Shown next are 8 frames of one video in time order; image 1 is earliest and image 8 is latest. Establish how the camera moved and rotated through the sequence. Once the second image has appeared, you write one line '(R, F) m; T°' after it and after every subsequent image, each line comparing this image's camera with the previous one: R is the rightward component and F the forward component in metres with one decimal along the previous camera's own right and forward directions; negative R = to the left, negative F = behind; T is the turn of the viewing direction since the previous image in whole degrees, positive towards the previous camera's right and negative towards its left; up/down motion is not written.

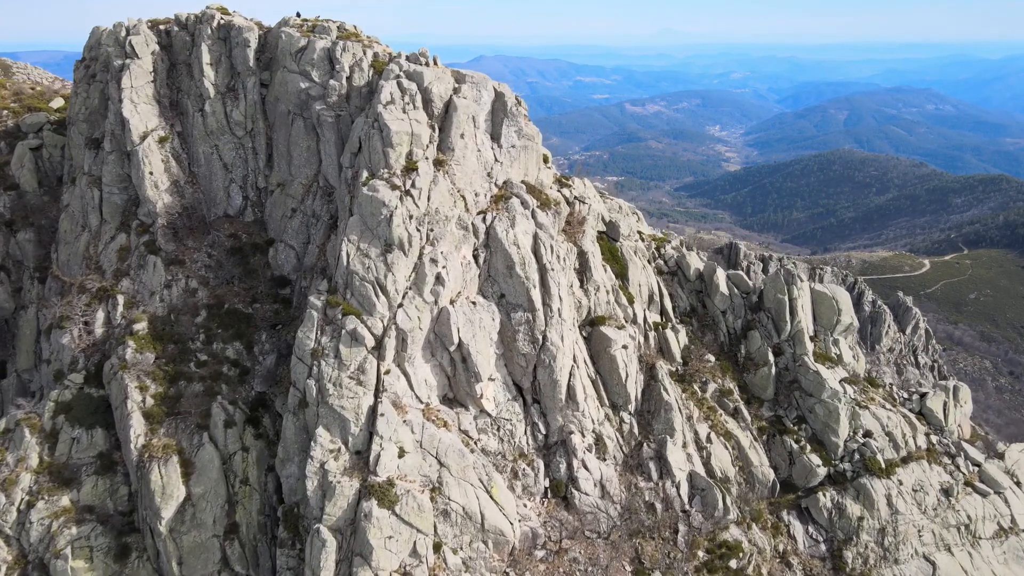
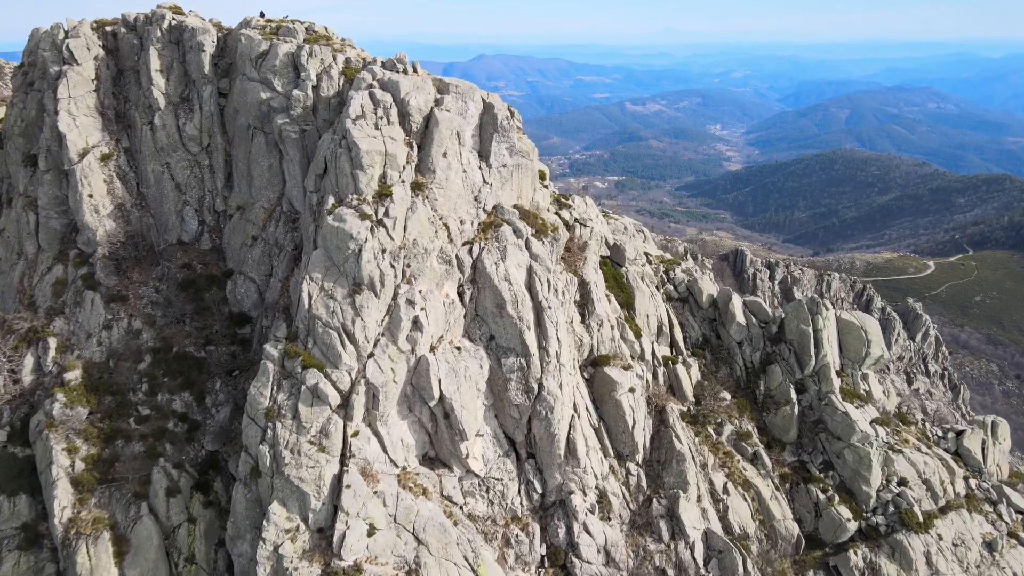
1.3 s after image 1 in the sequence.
(+0.6, +6.8) m; 0°
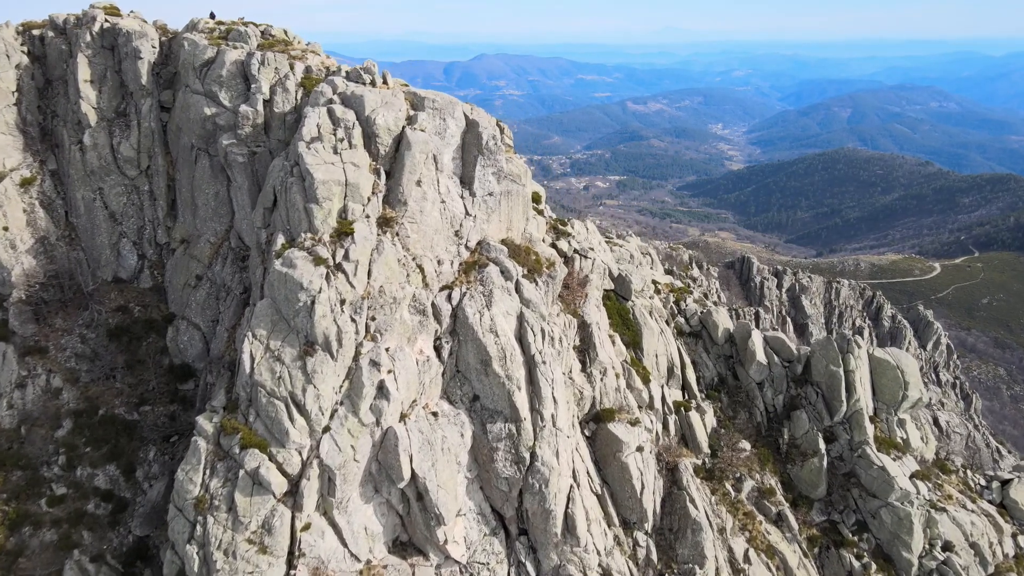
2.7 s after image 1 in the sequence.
(+0.7, +7.1) m; 0°
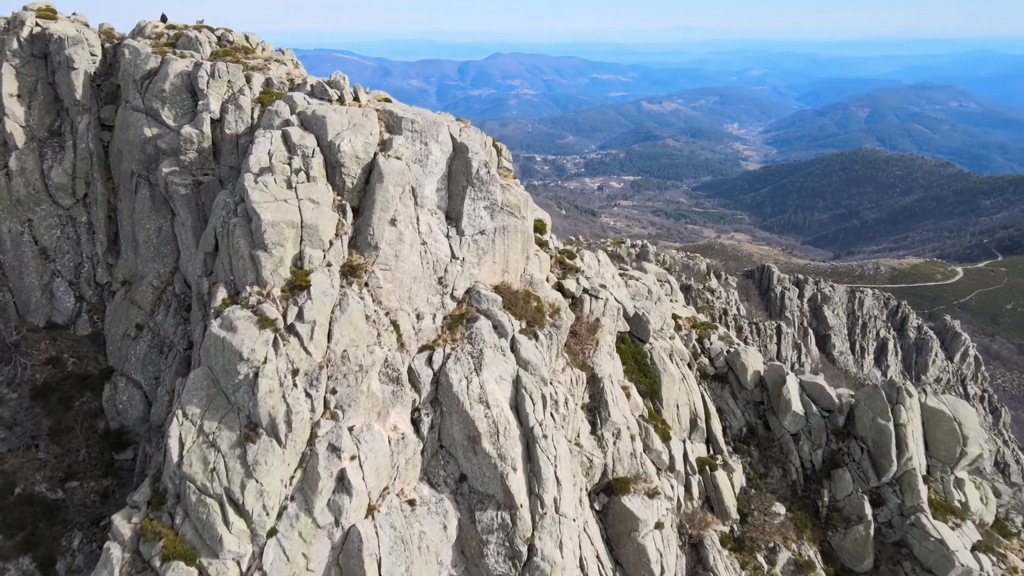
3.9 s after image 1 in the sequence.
(+0.8, +6.6) m; -1°
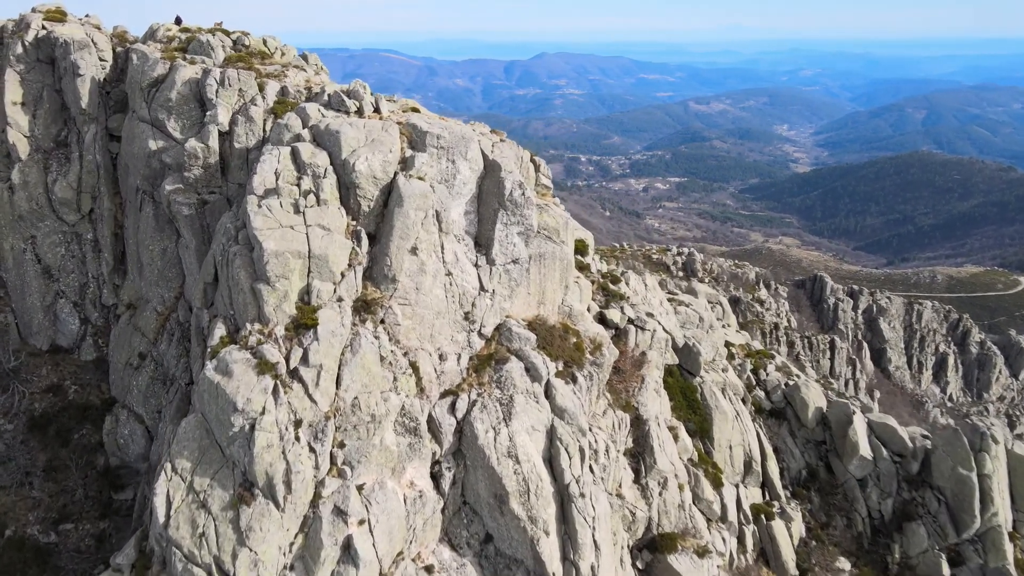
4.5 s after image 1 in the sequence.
(+0.2, +3.8) m; -3°
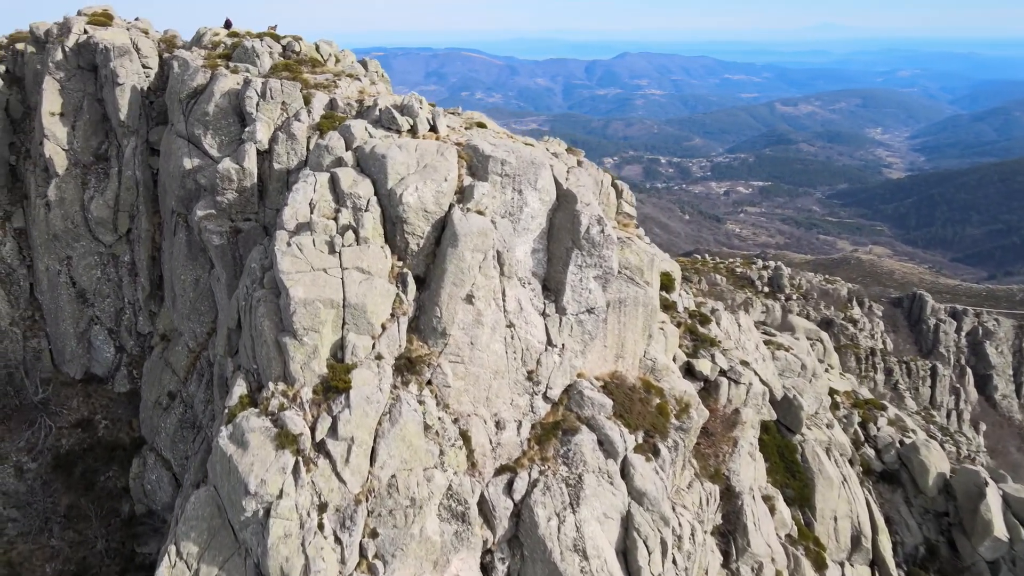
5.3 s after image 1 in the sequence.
(0.0, +4.6) m; -6°
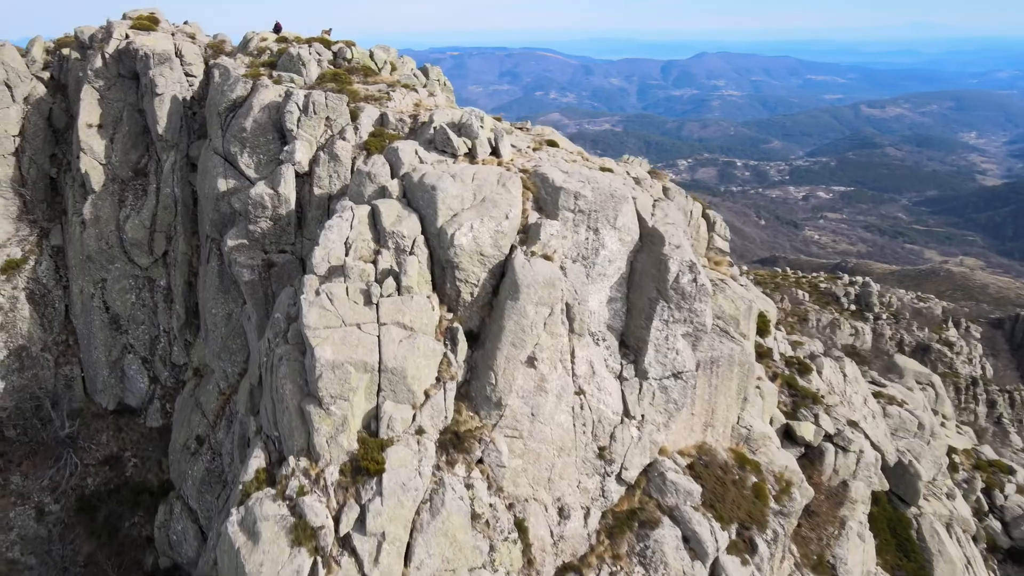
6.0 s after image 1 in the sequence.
(-0.1, +3.9) m; -5°
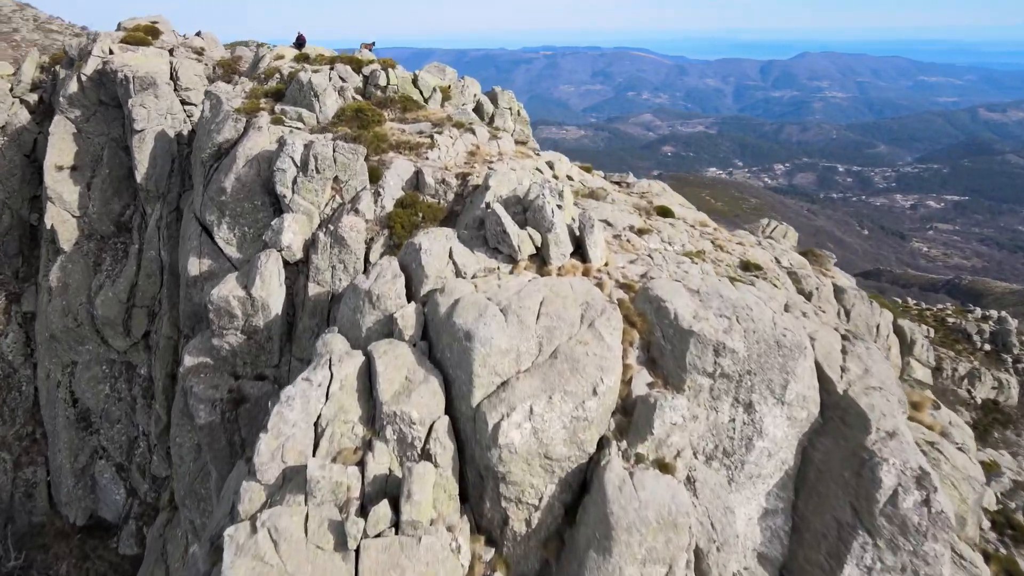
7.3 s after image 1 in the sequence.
(-0.2, +8.1) m; -7°
